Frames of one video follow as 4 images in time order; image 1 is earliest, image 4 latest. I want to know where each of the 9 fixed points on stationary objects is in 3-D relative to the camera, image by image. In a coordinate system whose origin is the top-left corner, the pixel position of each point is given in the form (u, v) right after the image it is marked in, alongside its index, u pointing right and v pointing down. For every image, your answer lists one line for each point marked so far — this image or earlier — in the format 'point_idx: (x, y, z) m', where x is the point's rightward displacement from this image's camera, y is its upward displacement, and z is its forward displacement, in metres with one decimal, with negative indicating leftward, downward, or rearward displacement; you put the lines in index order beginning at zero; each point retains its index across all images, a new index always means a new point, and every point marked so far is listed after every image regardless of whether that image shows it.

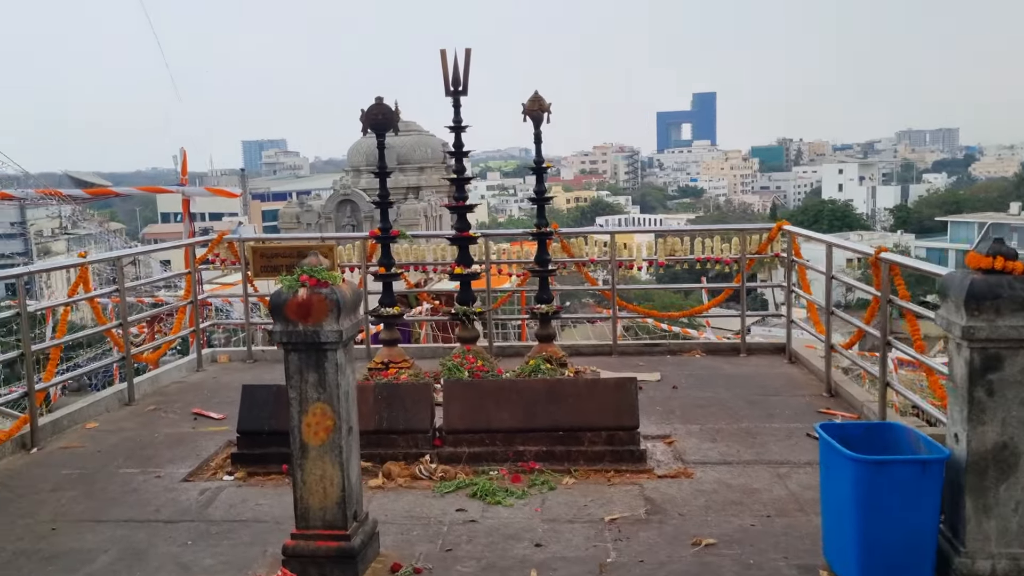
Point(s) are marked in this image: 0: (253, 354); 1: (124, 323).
0: (-2.6, -0.7, +8.8) m
1: (-3.2, -0.3, +7.3) m
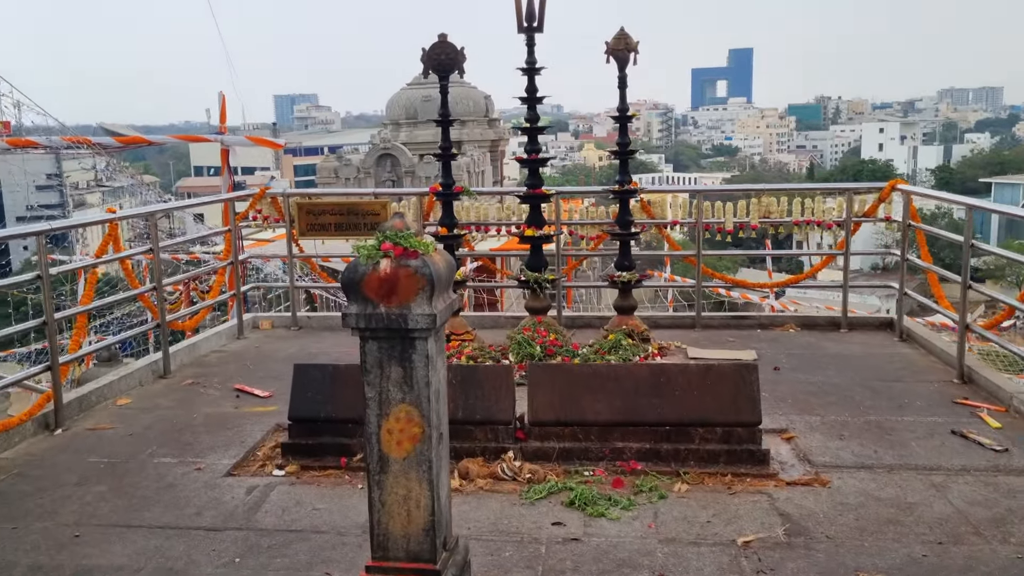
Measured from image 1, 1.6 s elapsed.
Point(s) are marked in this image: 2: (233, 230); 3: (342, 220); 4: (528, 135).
0: (-1.9, -0.3, +8.1) m
1: (-2.6, 0.0, +6.5) m
2: (-2.4, +0.5, +7.8) m
3: (-1.5, +0.6, +7.8) m
4: (+0.1, +1.2, +7.0) m
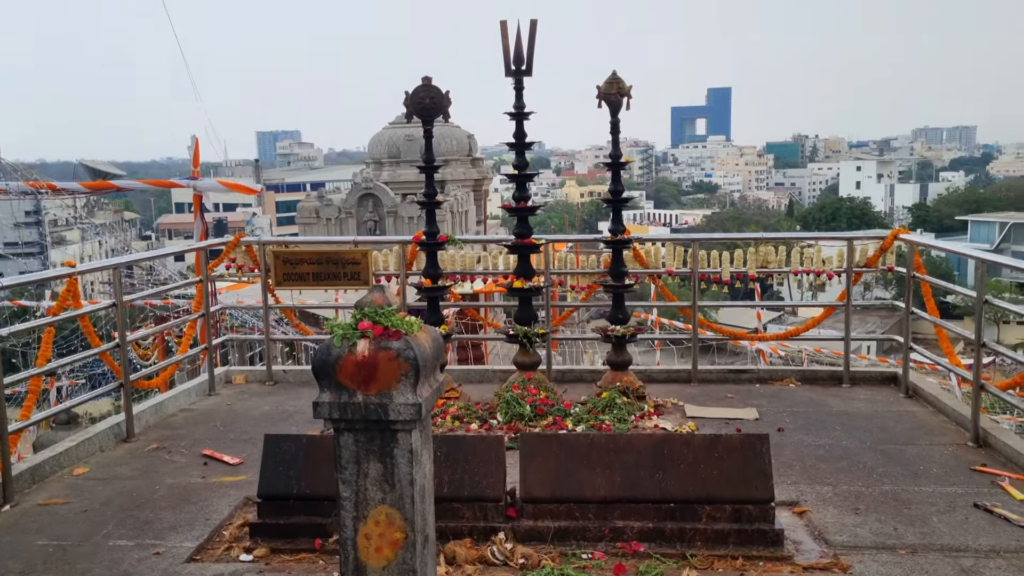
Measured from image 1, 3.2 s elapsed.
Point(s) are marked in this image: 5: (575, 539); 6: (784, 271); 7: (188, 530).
0: (-2.1, -0.8, +7.6) m
1: (-2.7, -0.4, +6.1) m
2: (-2.5, +0.1, +7.4) m
3: (-1.6, +0.2, +7.4) m
4: (0.0, +0.8, +6.7) m
5: (+0.3, -1.2, +4.3) m
6: (+2.2, +0.1, +7.3) m
7: (-1.7, -1.2, +4.5) m
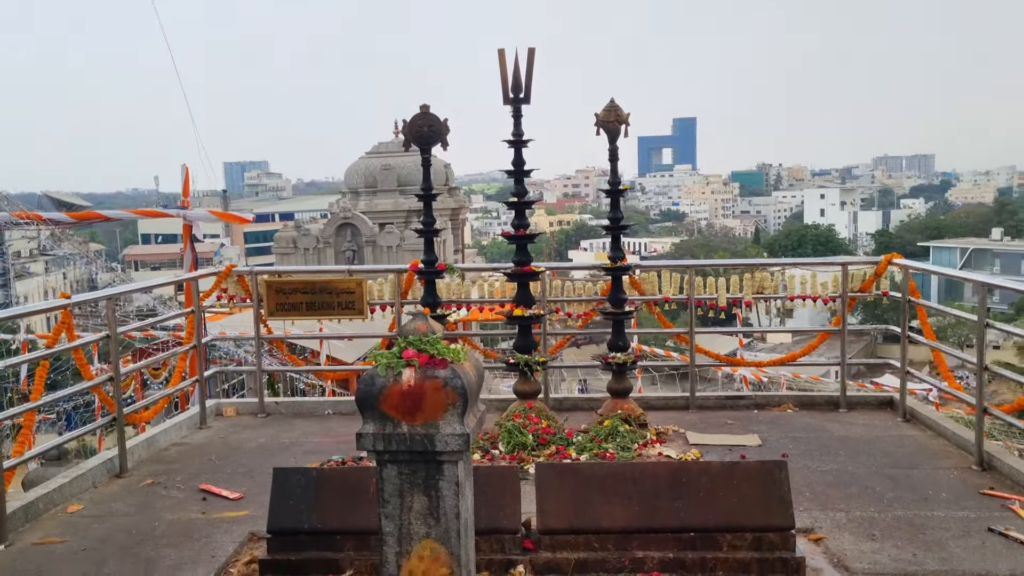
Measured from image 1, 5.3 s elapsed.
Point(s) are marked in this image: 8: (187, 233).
0: (-2.1, -1.0, +7.5) m
1: (-2.7, -0.6, +6.0) m
2: (-2.6, -0.2, +7.2) m
3: (-1.6, -0.1, +7.3) m
4: (0.0, +0.6, +6.6) m
5: (+0.4, -1.3, +4.2) m
6: (+2.2, -0.1, +7.3) m
7: (-1.6, -1.4, +4.4) m
8: (-4.2, +0.7, +11.5) m
